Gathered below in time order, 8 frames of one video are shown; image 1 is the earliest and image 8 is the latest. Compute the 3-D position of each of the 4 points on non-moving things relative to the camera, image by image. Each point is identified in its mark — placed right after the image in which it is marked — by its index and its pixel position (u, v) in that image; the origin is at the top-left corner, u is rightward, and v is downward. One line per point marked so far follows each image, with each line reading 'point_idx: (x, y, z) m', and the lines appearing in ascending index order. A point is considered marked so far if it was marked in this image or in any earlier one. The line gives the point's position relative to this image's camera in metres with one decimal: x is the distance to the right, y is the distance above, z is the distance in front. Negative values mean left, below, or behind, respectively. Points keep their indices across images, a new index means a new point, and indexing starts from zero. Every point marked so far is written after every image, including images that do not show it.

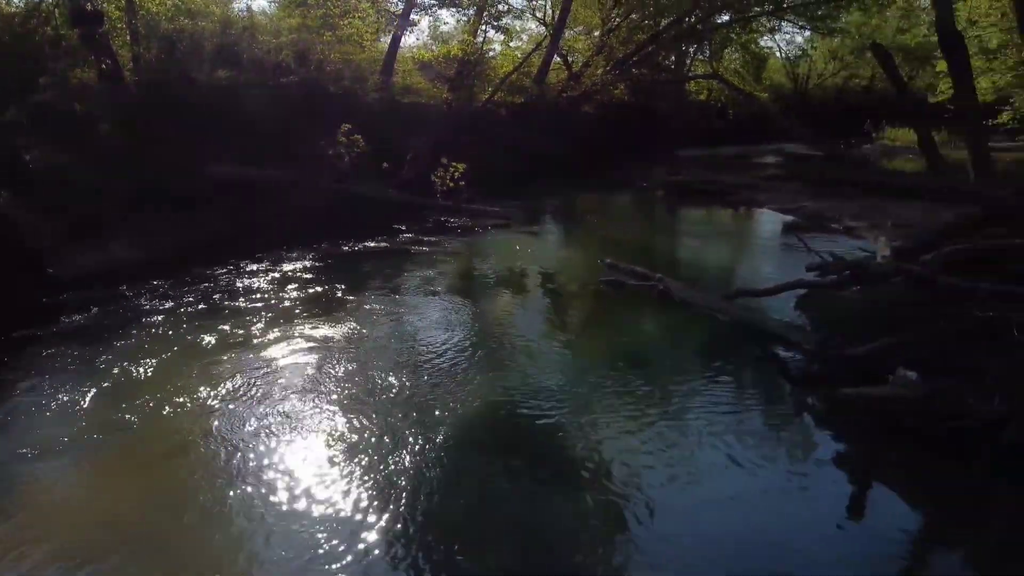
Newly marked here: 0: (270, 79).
0: (-5.3, +4.6, +16.6) m
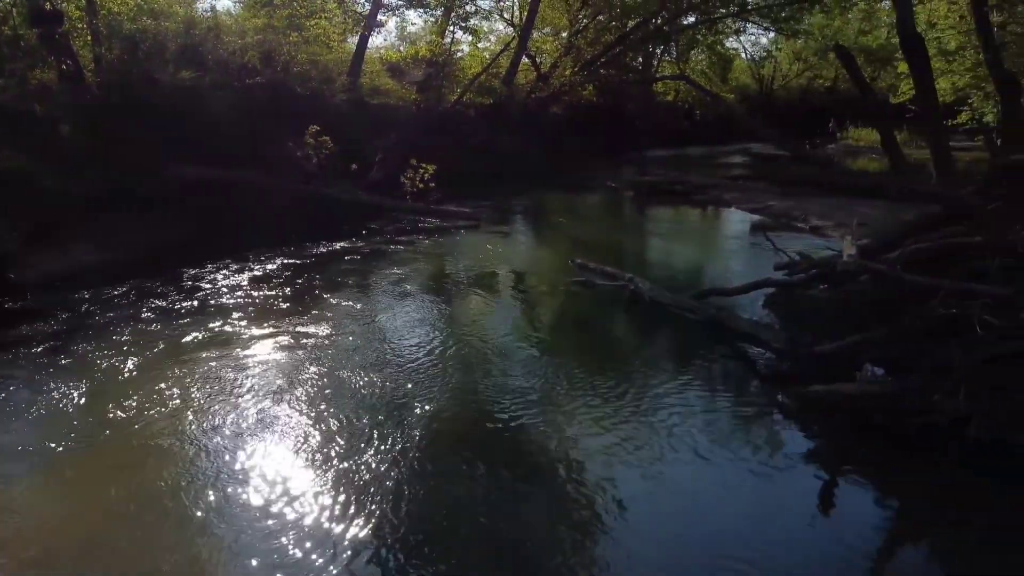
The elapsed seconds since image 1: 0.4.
0: (-6.0, +4.5, +16.4) m
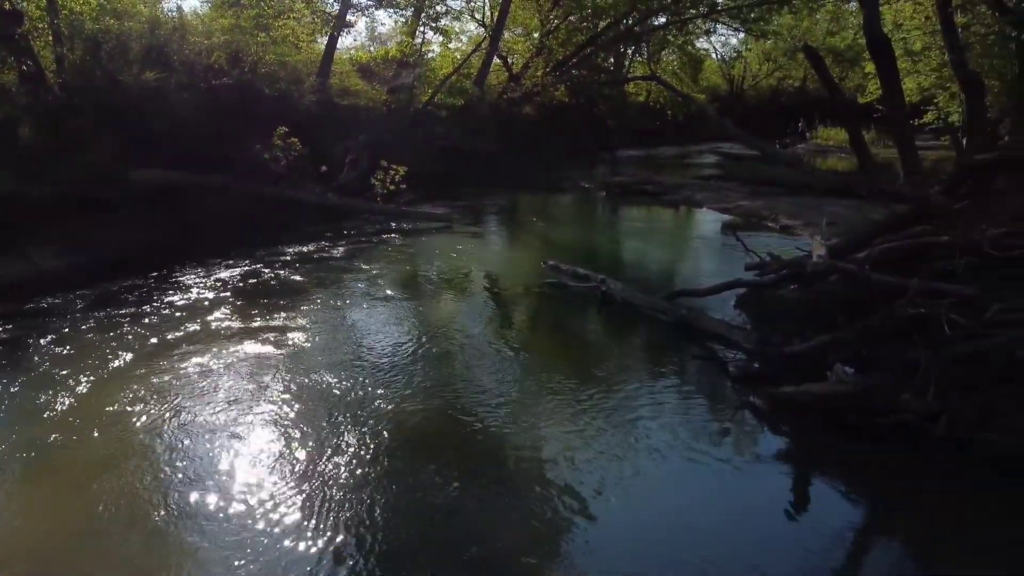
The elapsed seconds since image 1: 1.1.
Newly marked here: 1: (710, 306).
0: (-6.6, +4.4, +16.1) m
1: (+2.6, -0.2, +10.0) m
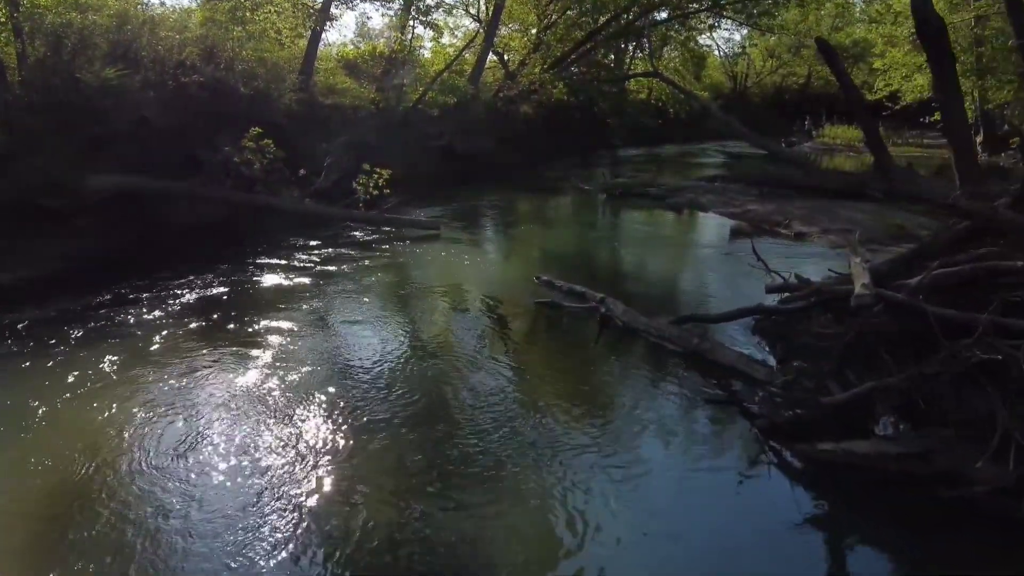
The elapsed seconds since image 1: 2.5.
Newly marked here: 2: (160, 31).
0: (-6.8, +4.1, +15.0) m
1: (+2.5, -0.5, +8.8) m
2: (-7.4, +5.4, +16.0) m
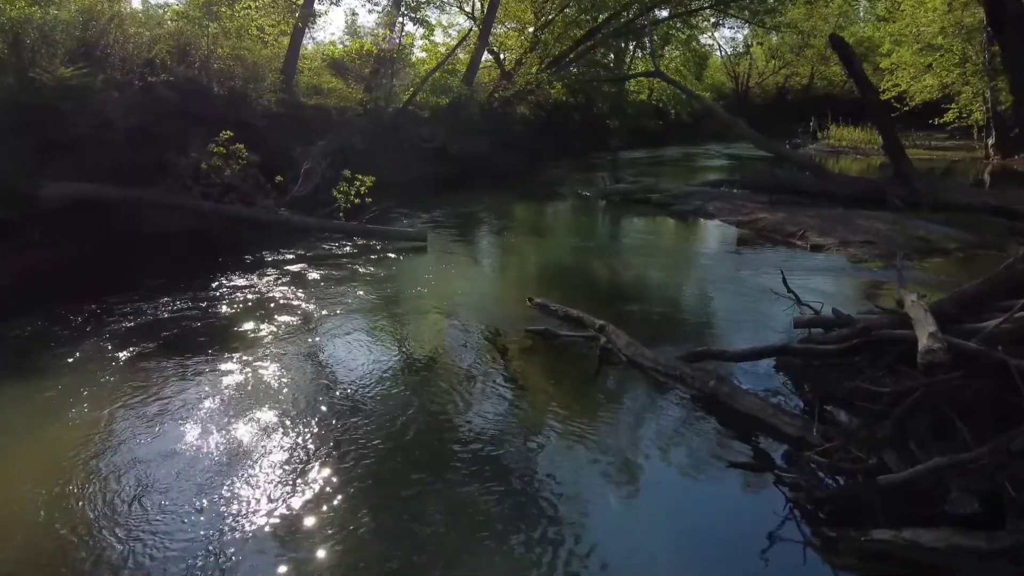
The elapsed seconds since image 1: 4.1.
0: (-6.9, +3.9, +14.0) m
1: (+2.3, -0.7, +7.8) m
2: (-7.6, +5.1, +15.0) m
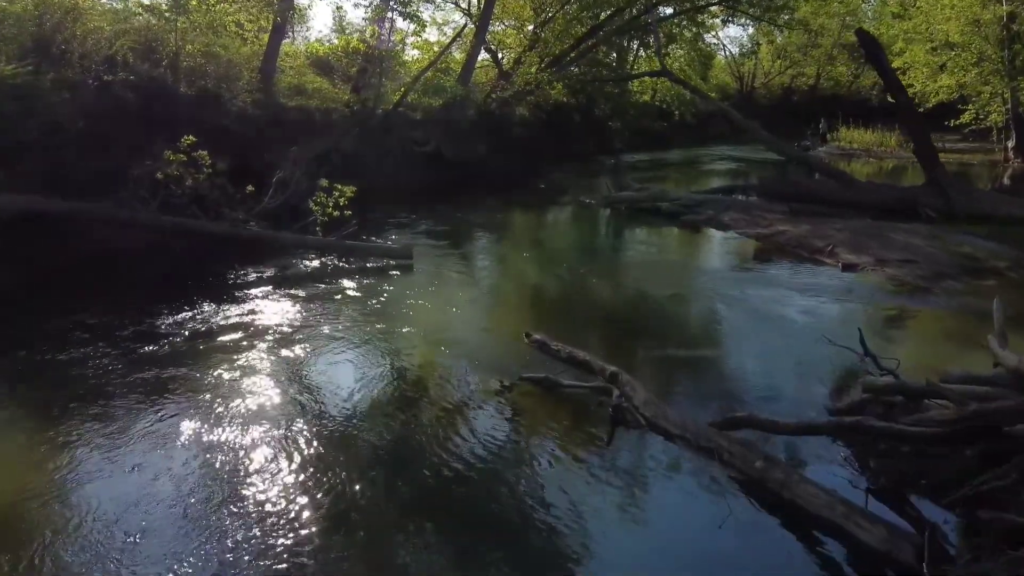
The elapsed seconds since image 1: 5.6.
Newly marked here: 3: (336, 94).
0: (-6.9, +3.5, +12.7) m
1: (+2.3, -1.1, +6.5) m
2: (-7.6, +4.8, +13.6) m
3: (-4.3, +4.7, +18.6) m
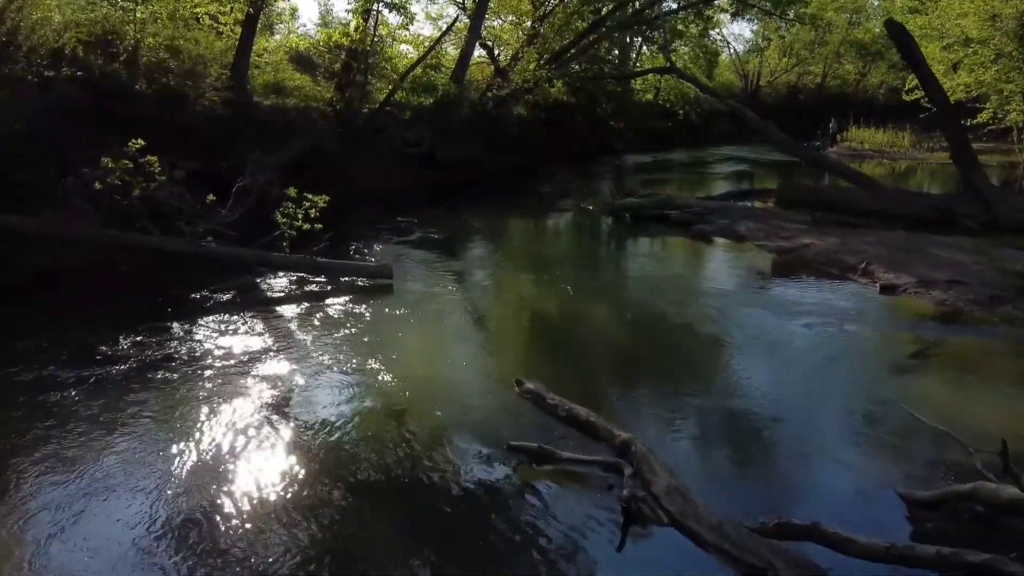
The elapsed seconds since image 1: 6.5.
0: (-7.0, +3.2, +11.3) m
1: (+2.2, -1.4, +5.1) m
2: (-7.7, +4.5, +12.3) m
3: (-4.4, +4.4, +17.3) m
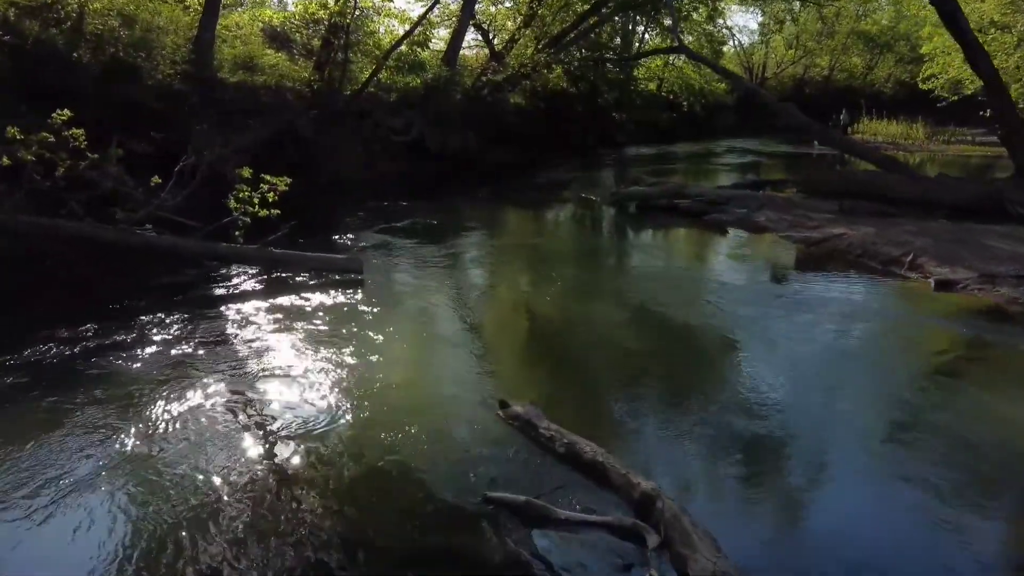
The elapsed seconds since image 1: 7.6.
0: (-7.1, +3.3, +9.8) m
1: (+2.1, -1.4, +3.7) m
2: (-7.8, +4.5, +10.8) m
3: (-4.5, +4.5, +15.8) m
